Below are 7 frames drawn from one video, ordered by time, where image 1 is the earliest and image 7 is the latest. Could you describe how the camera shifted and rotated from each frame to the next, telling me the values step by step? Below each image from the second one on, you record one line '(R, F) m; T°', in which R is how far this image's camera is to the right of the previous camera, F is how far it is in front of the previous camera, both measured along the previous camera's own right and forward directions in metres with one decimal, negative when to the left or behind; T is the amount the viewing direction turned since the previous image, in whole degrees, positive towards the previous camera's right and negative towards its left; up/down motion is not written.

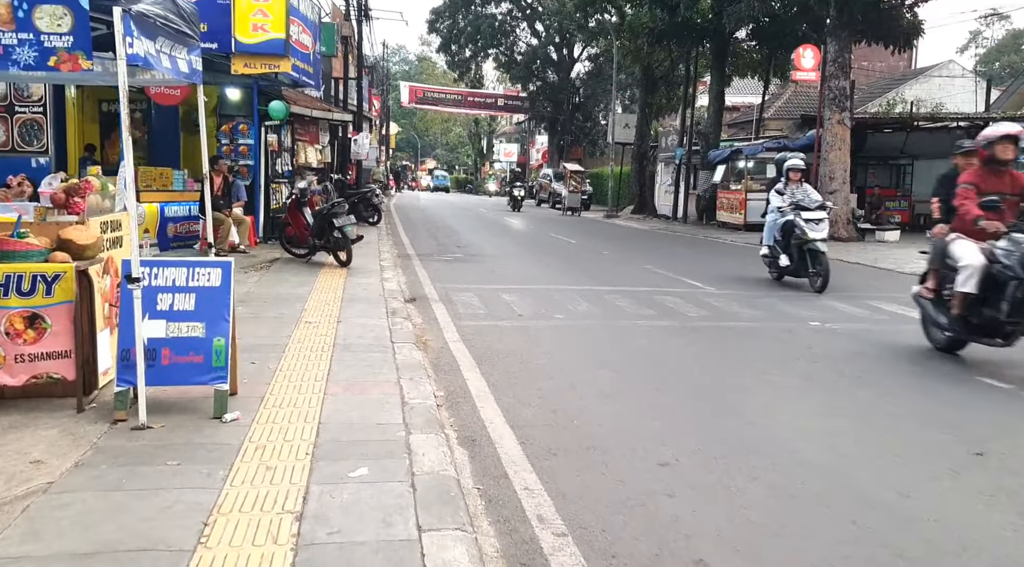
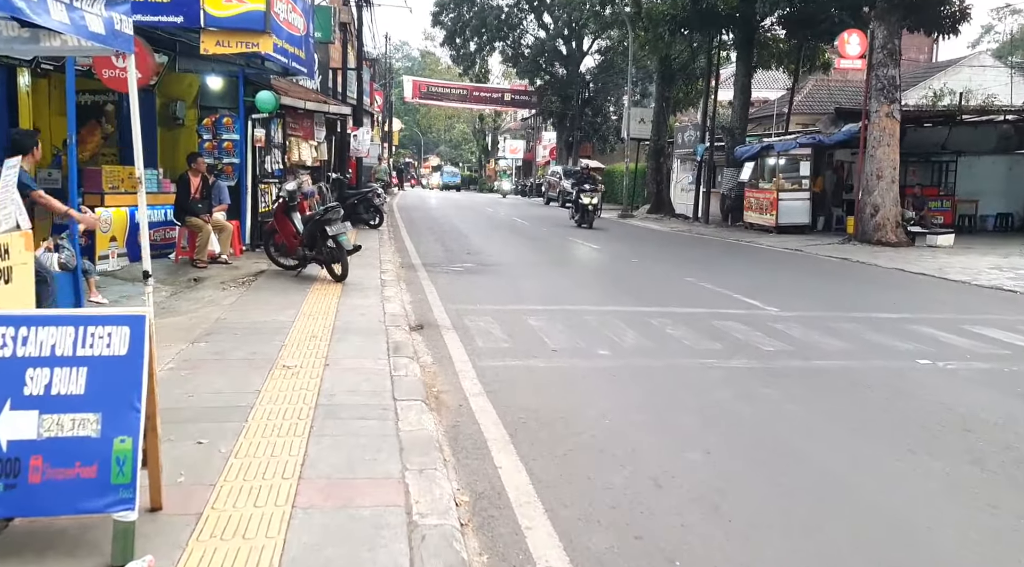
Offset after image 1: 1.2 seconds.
(-0.2, +1.9) m; 0°
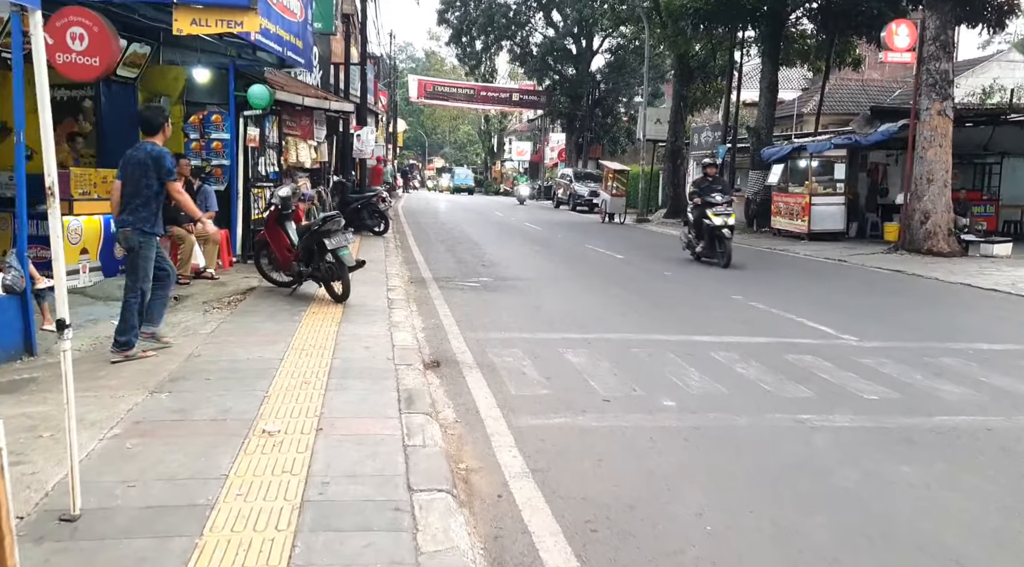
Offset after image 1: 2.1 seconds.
(-0.2, +1.6) m; 0°
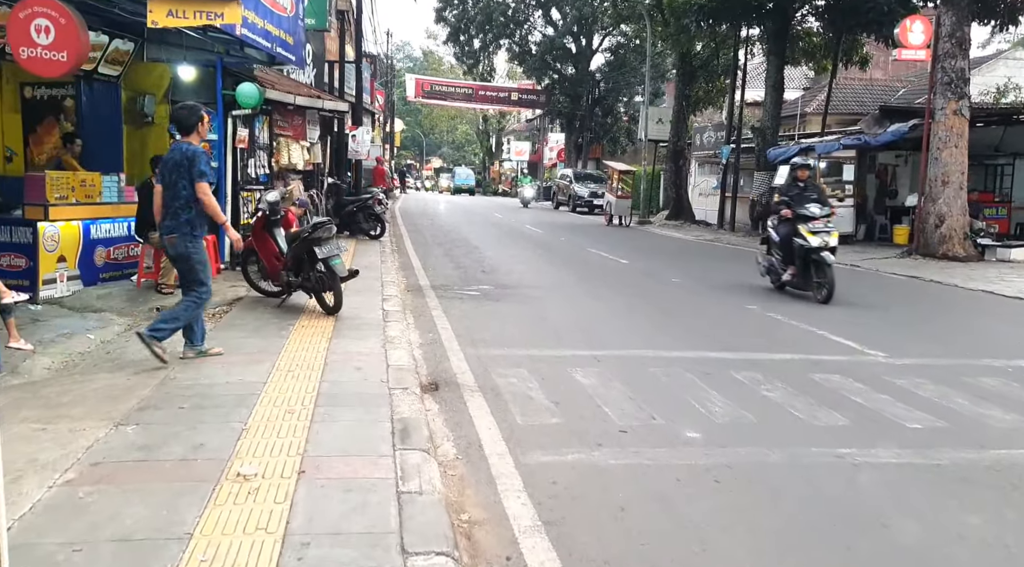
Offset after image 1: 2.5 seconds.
(0.0, +0.6) m; 0°
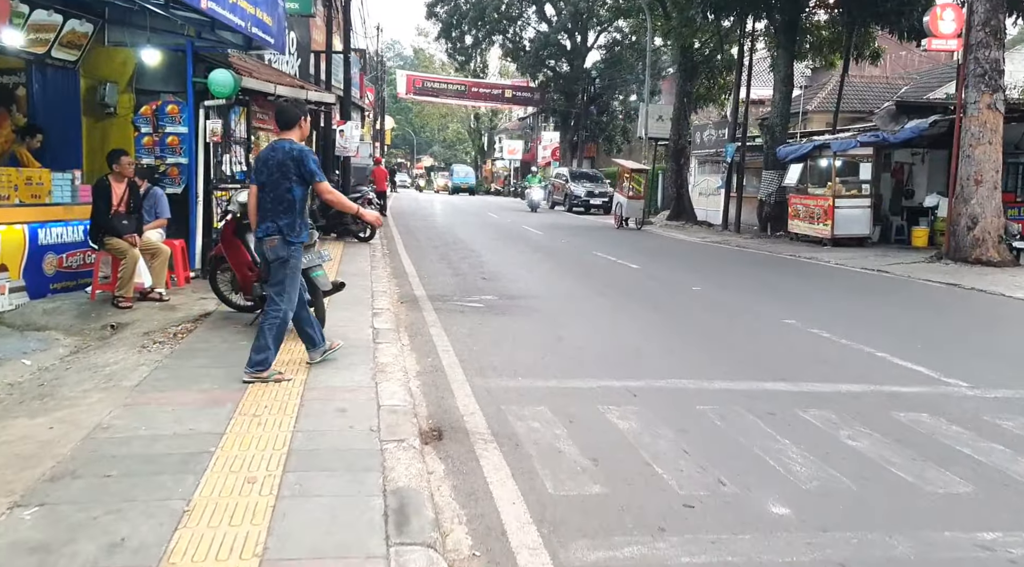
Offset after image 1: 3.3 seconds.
(-0.2, +1.3) m; +1°
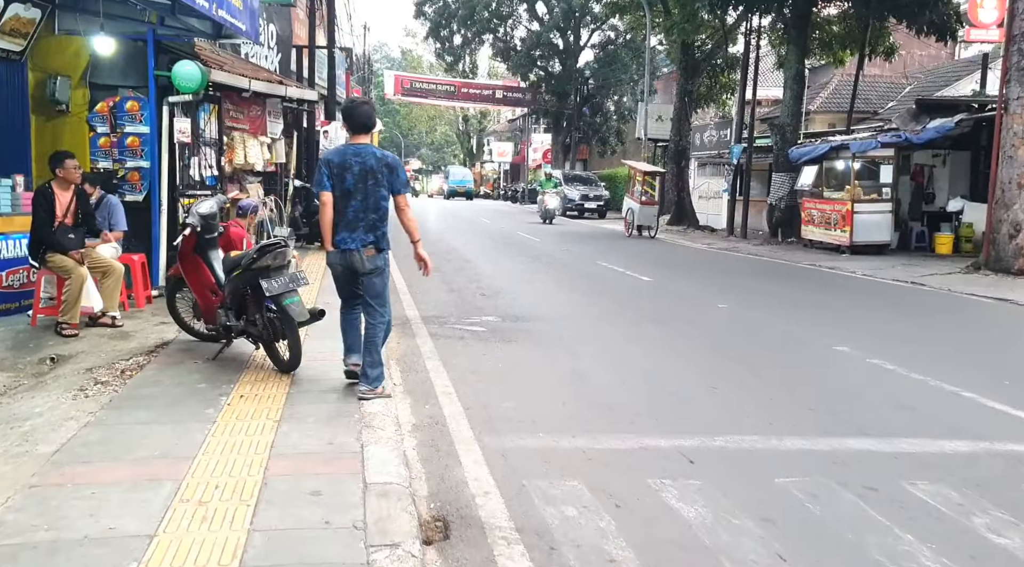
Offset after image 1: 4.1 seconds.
(-0.2, +1.3) m; +1°
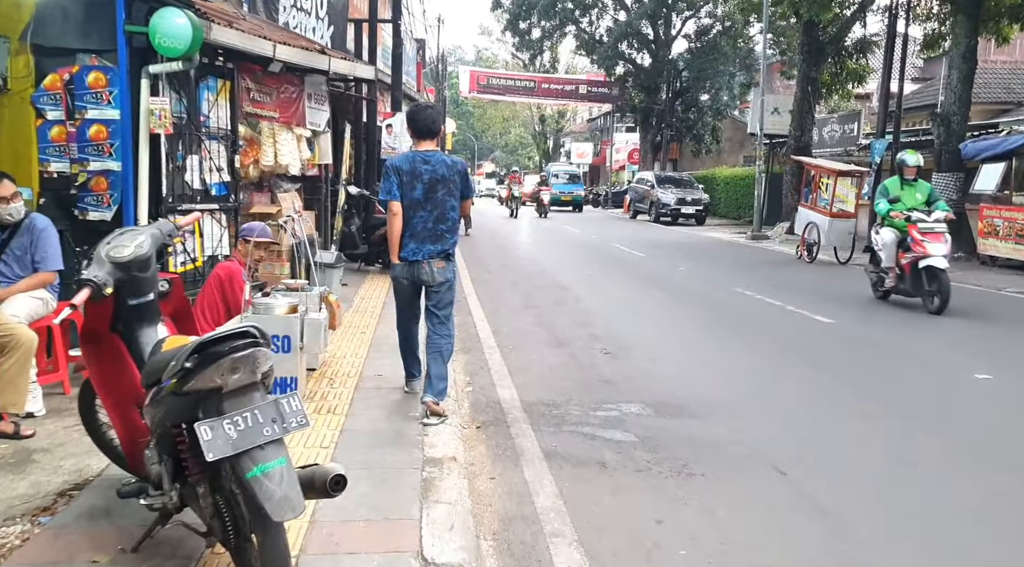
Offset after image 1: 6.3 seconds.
(-0.5, +3.7) m; -4°
